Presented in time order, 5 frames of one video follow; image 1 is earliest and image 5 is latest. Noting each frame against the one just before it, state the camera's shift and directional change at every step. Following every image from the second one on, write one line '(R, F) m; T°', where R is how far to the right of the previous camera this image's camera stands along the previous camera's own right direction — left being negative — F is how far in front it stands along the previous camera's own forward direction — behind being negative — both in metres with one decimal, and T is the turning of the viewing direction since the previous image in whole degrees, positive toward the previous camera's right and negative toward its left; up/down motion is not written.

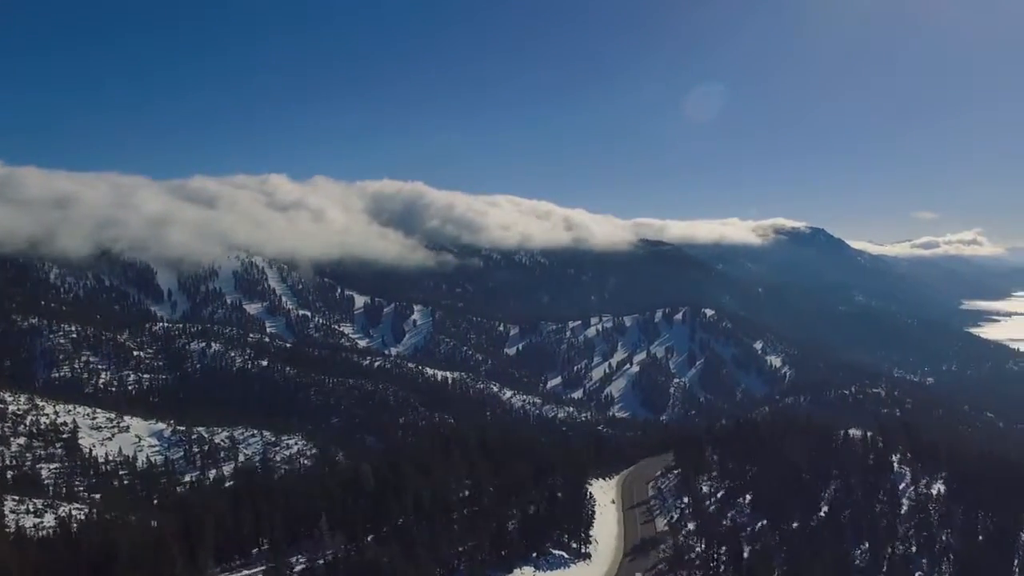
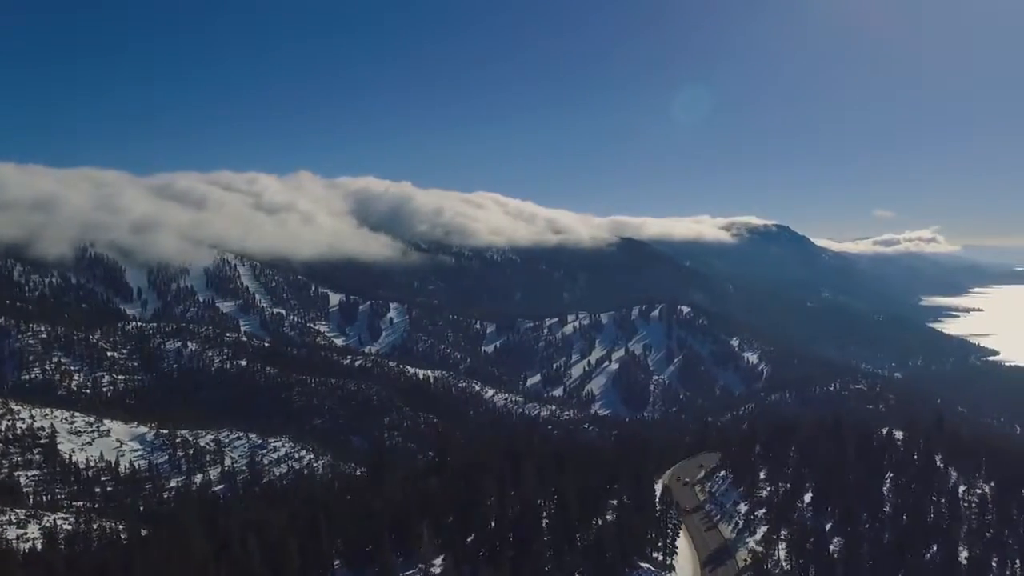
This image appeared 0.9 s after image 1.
(-5.2, +1.8) m; +3°
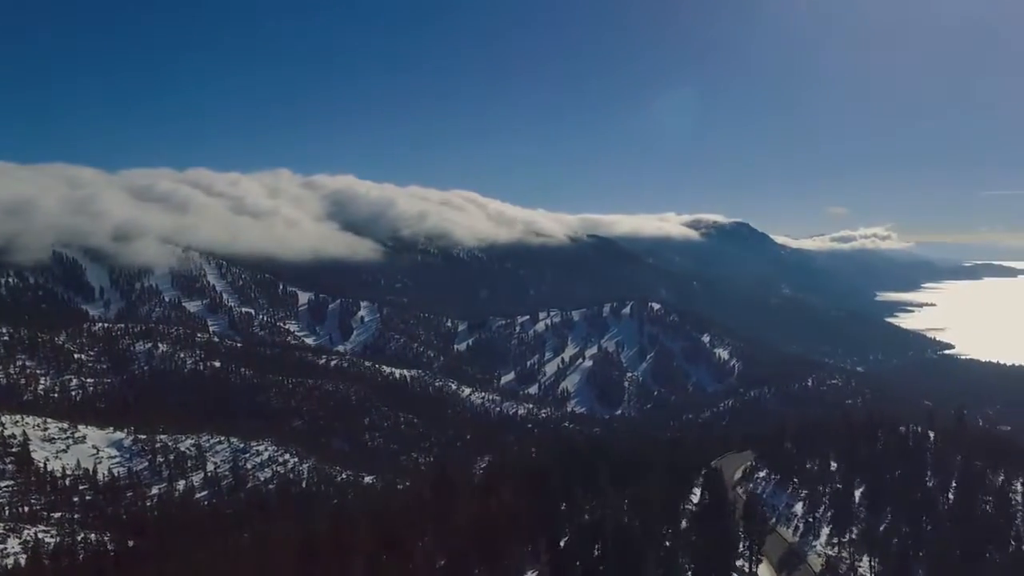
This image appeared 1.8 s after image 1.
(-5.4, +1.1) m; +3°
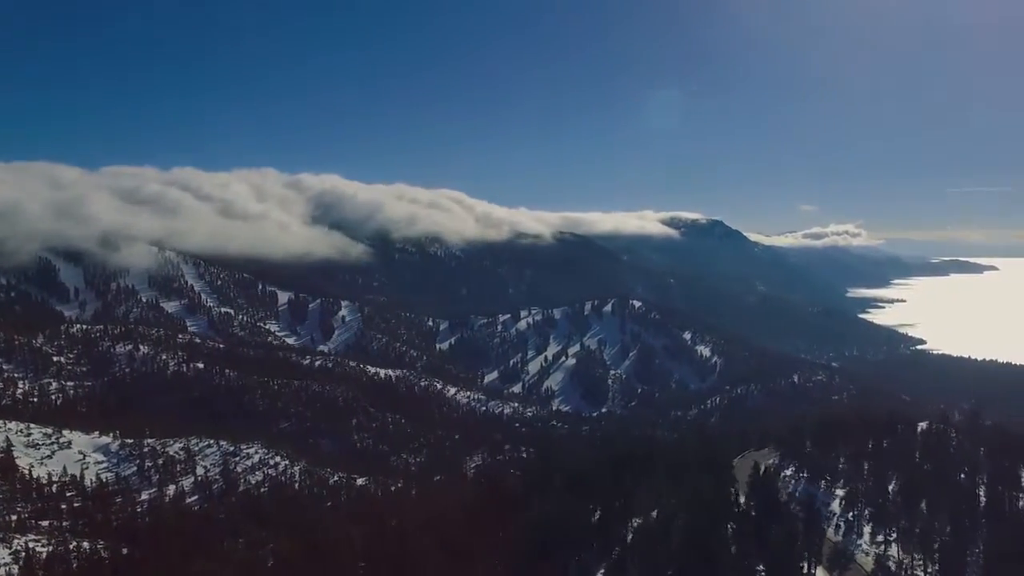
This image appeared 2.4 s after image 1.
(-3.8, +0.4) m; +2°
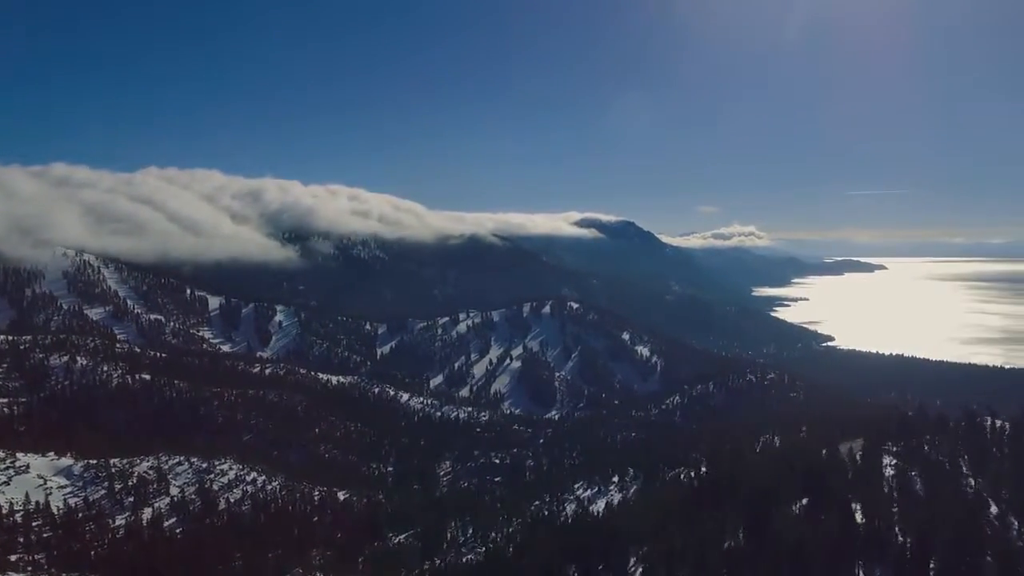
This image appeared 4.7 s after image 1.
(-14.4, +1.3) m; +7°
